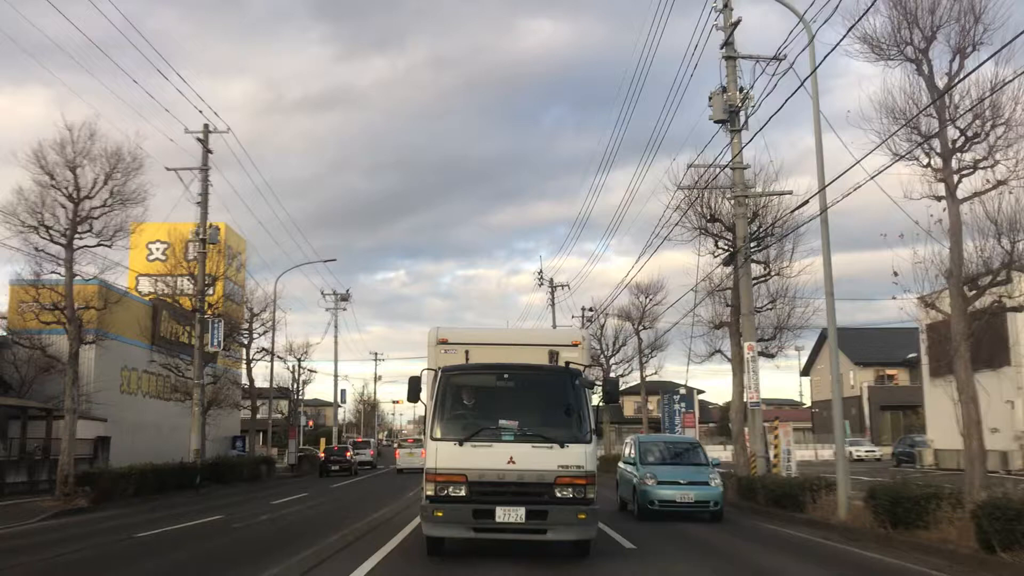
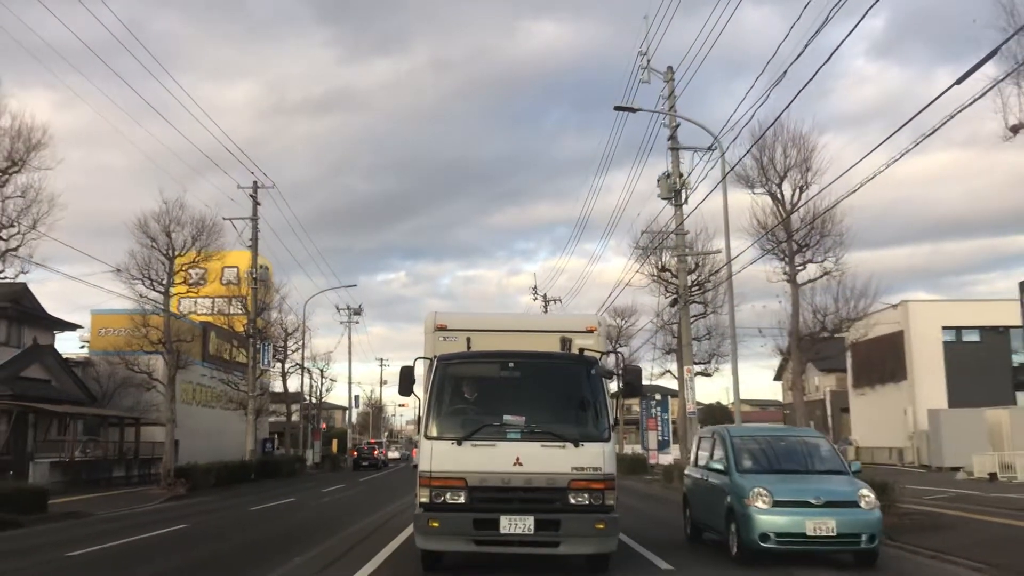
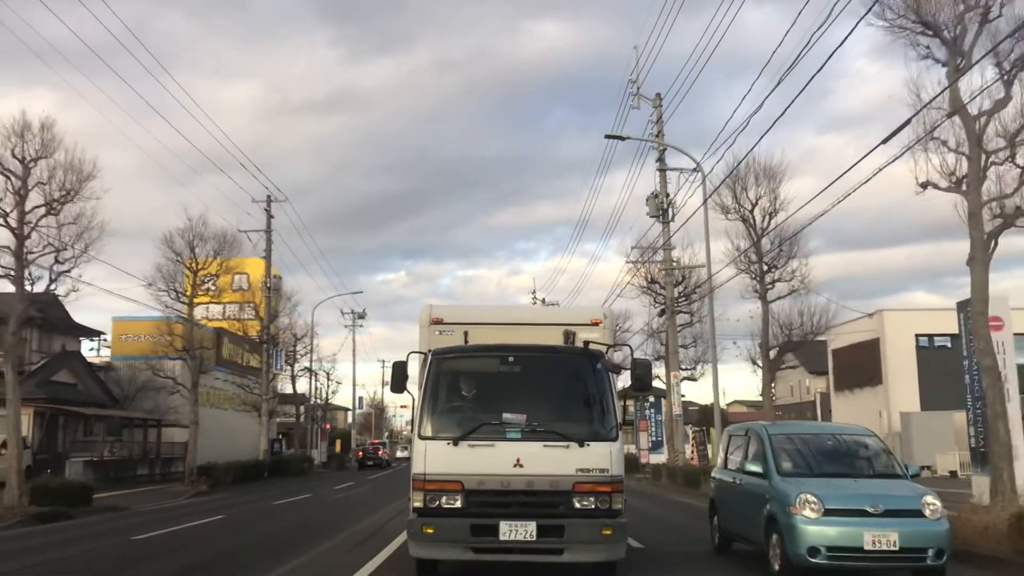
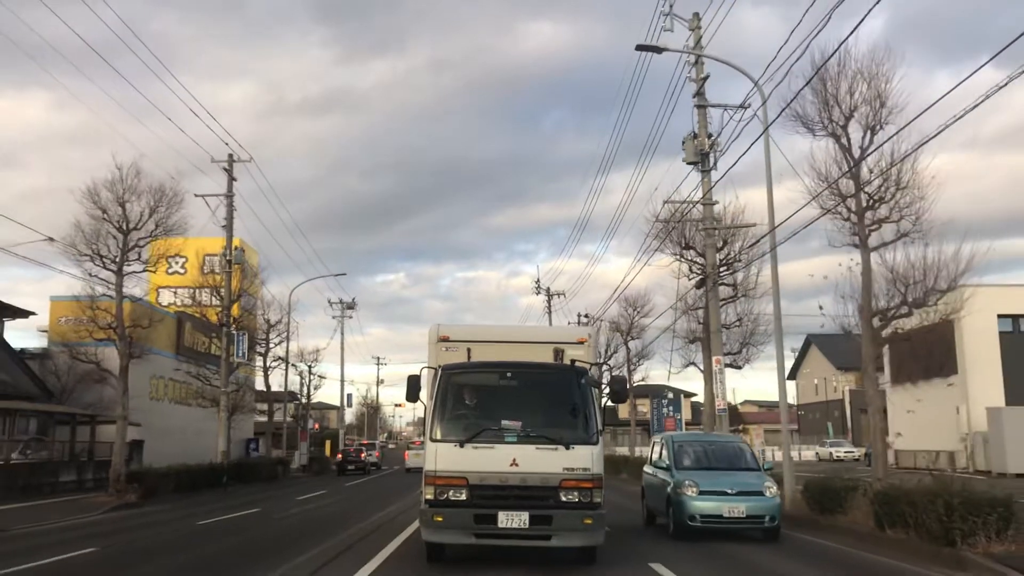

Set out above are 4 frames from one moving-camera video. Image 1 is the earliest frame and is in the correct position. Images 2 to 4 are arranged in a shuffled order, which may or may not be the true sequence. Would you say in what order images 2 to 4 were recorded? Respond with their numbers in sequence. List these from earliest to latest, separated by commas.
4, 2, 3
